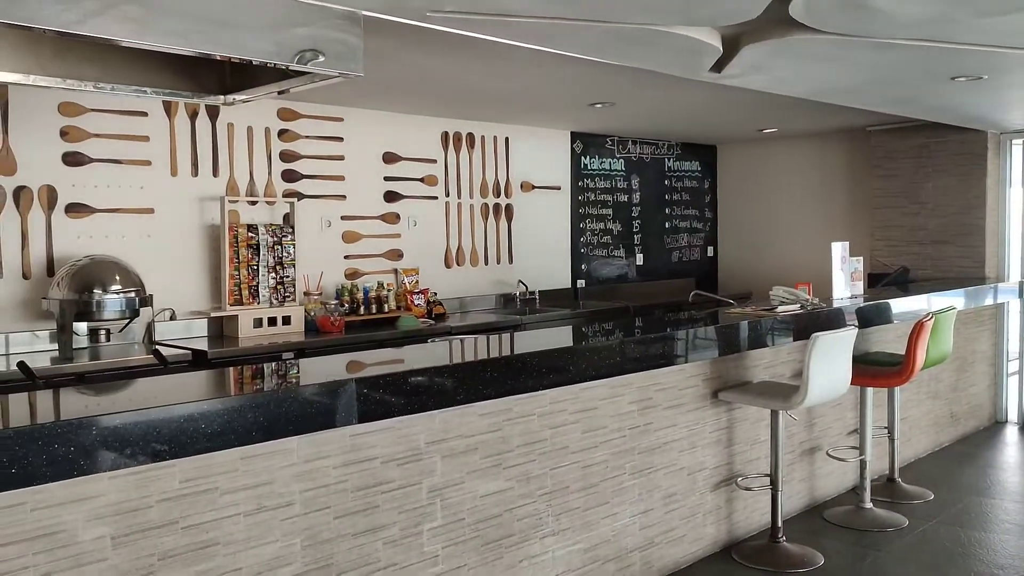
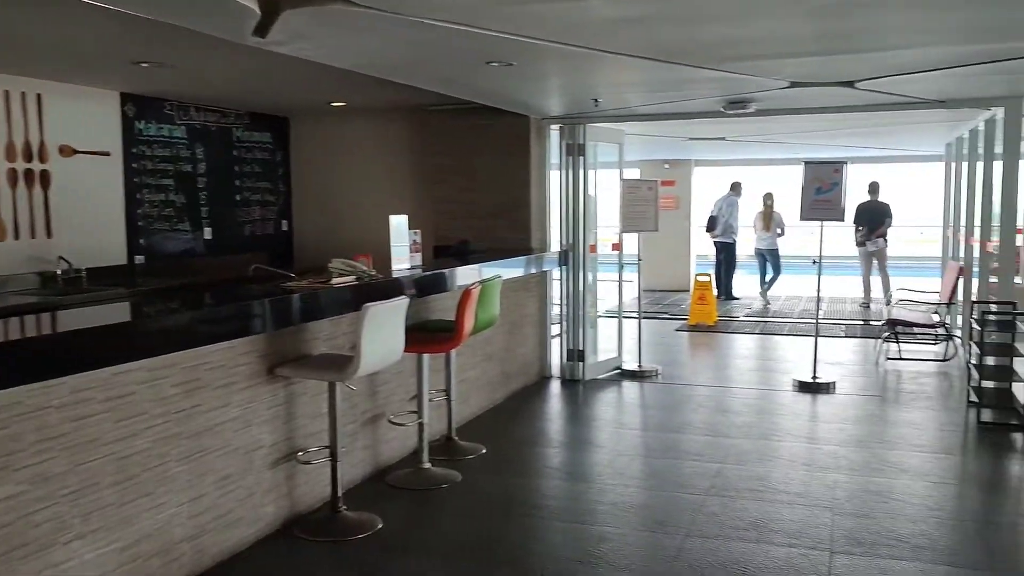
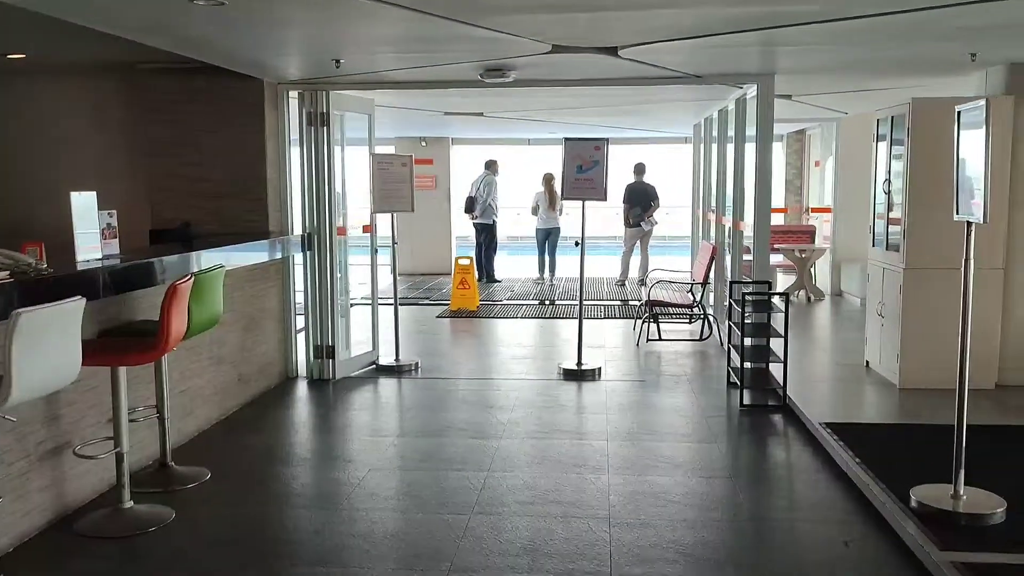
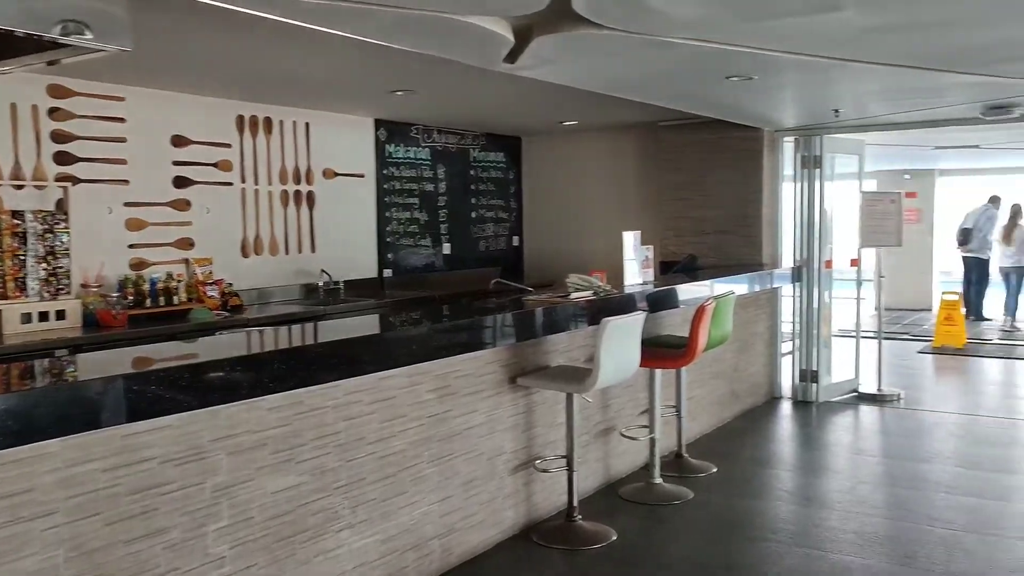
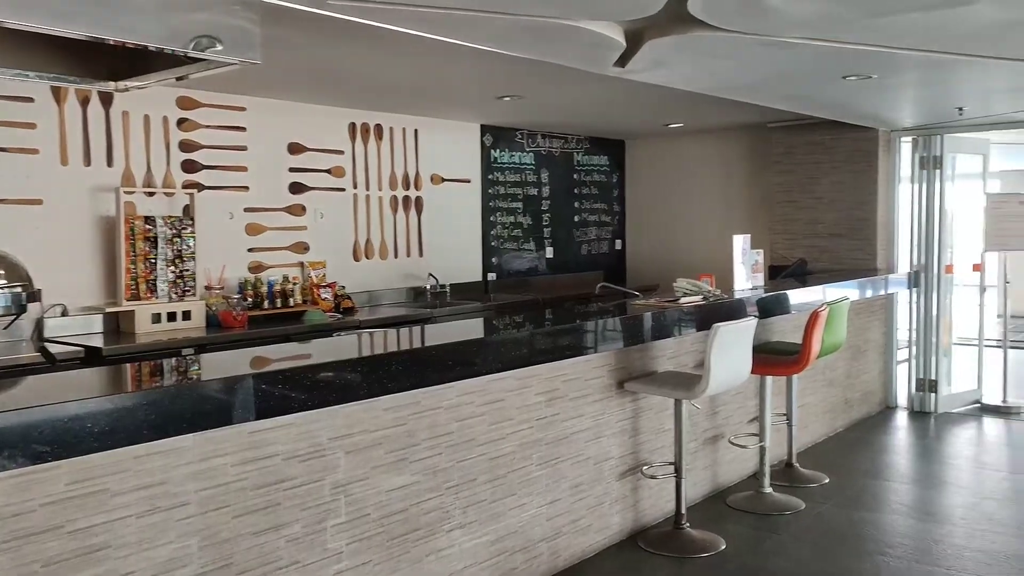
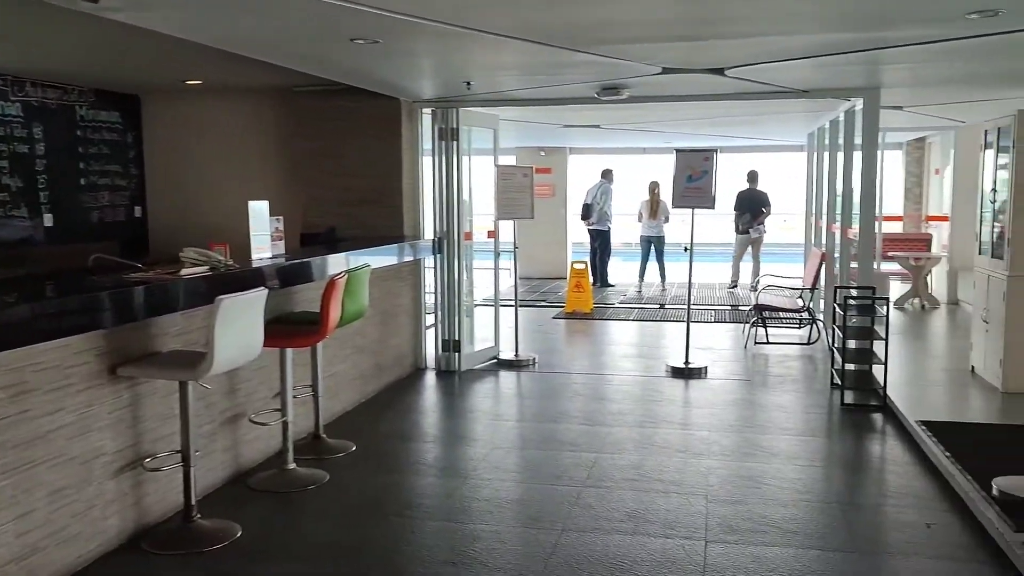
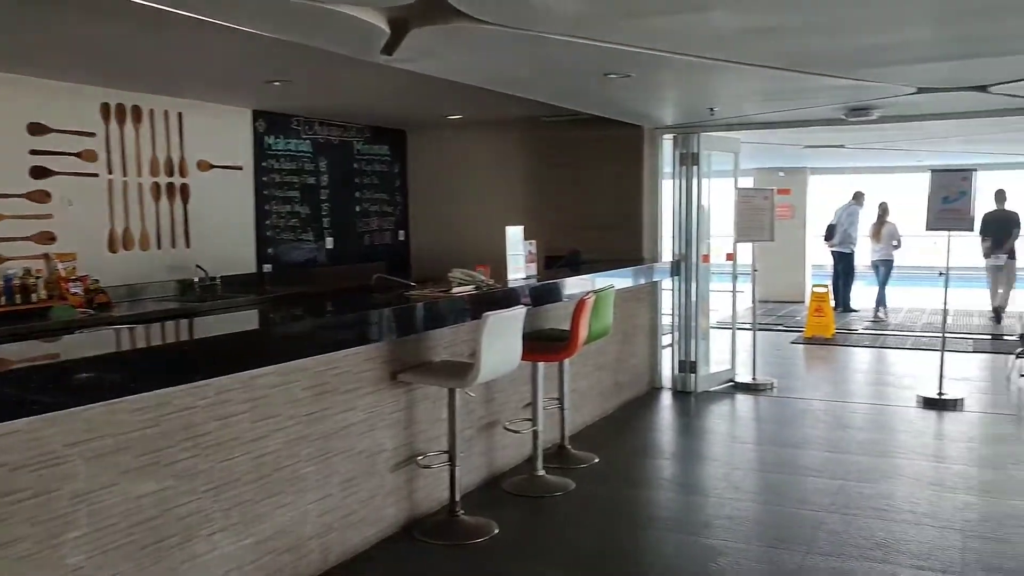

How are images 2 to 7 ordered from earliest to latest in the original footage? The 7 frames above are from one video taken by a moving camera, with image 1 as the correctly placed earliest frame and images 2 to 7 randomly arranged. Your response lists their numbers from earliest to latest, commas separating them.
5, 4, 7, 2, 6, 3
